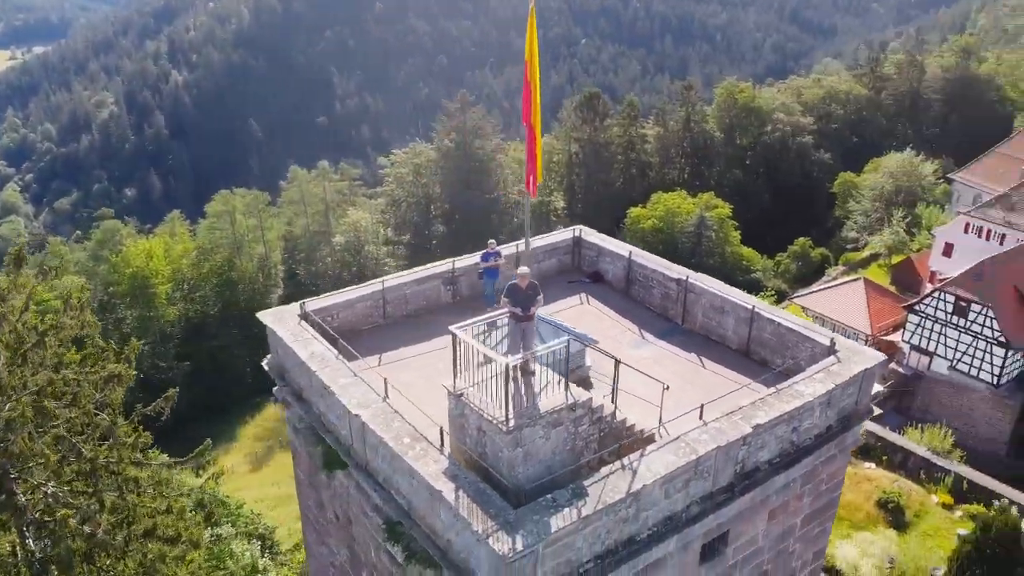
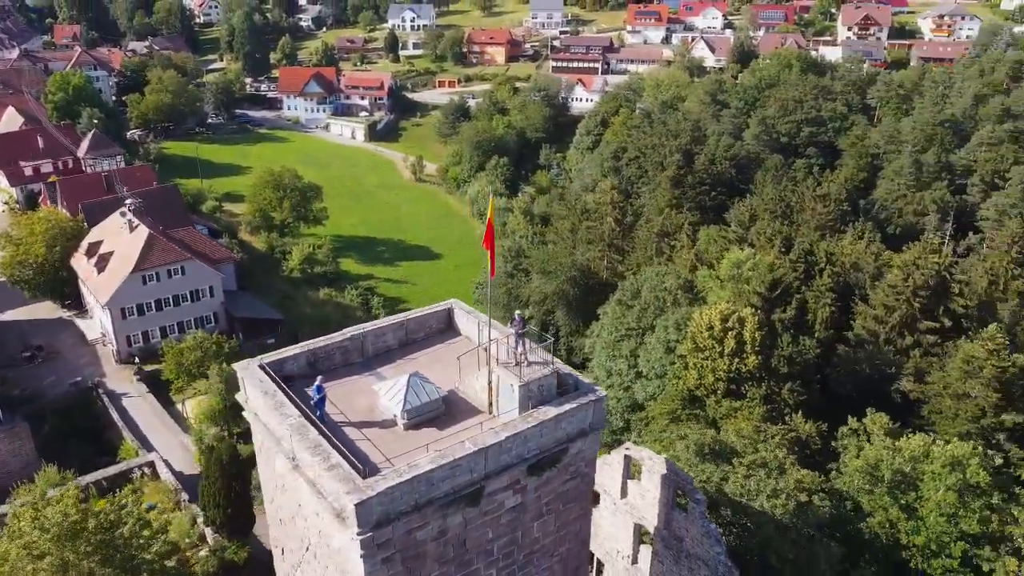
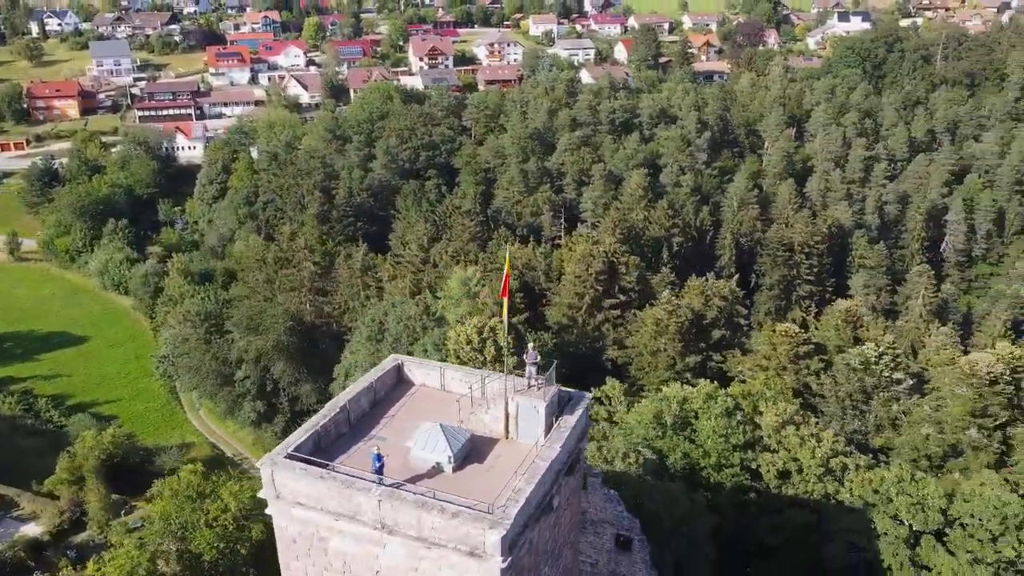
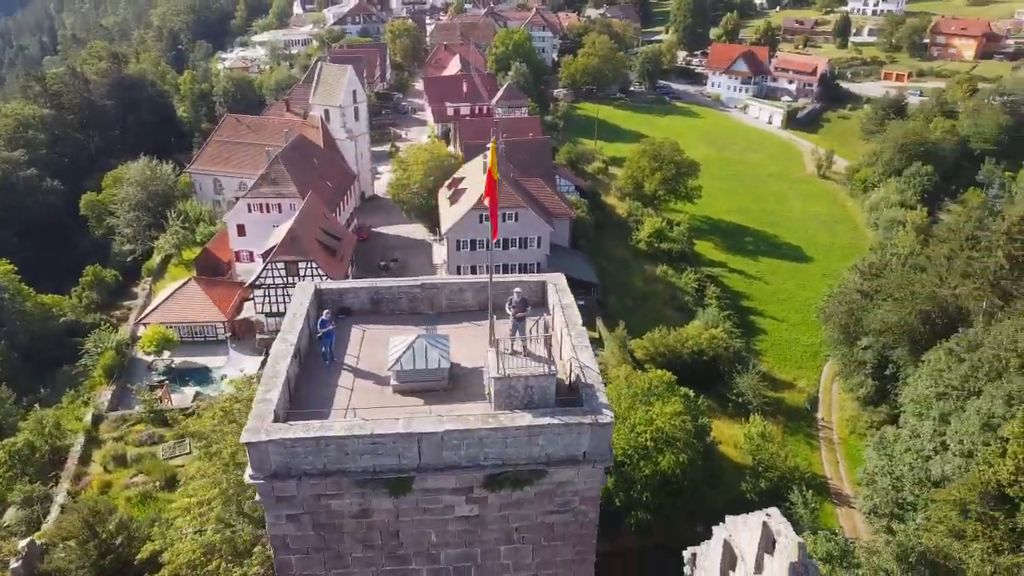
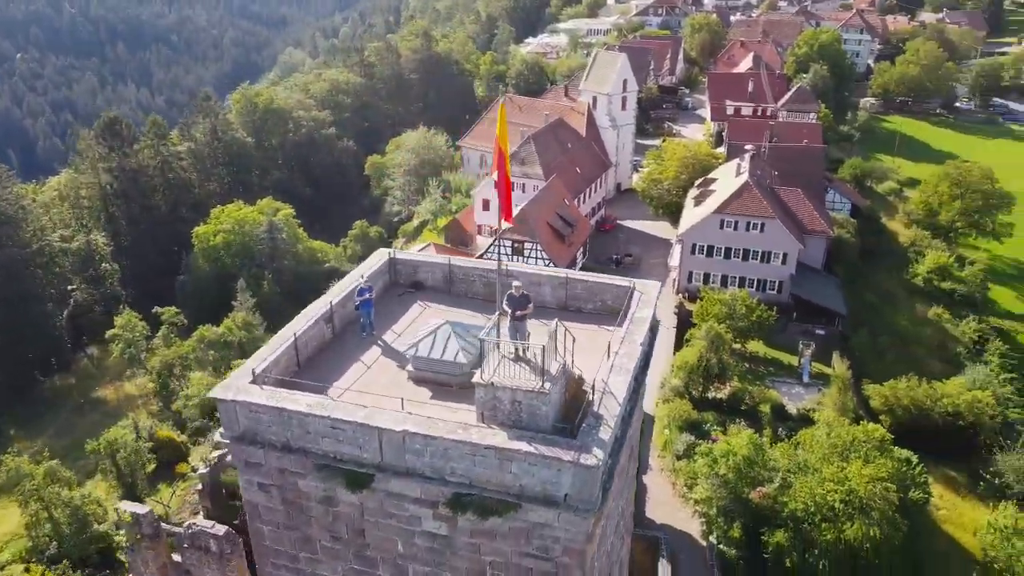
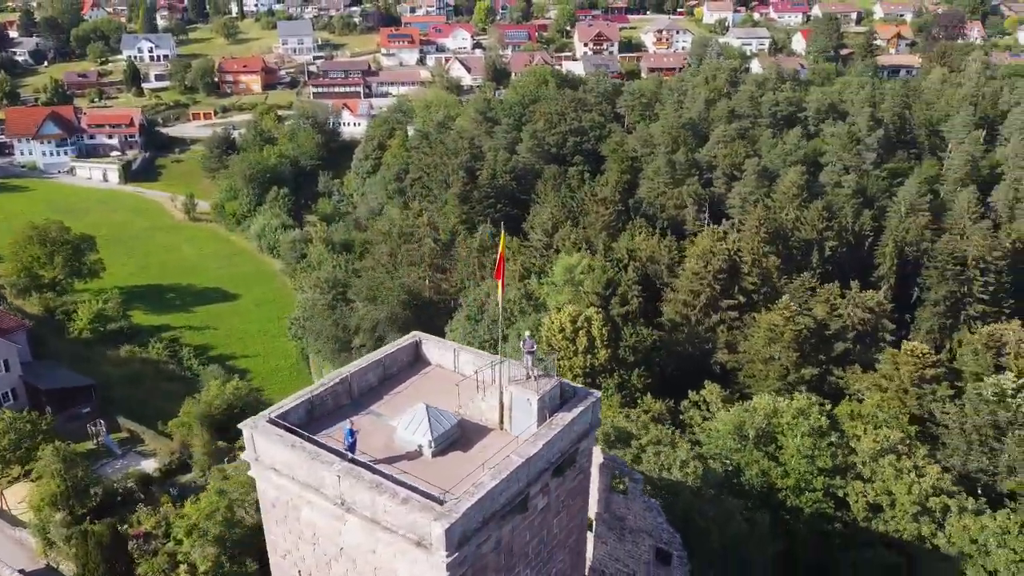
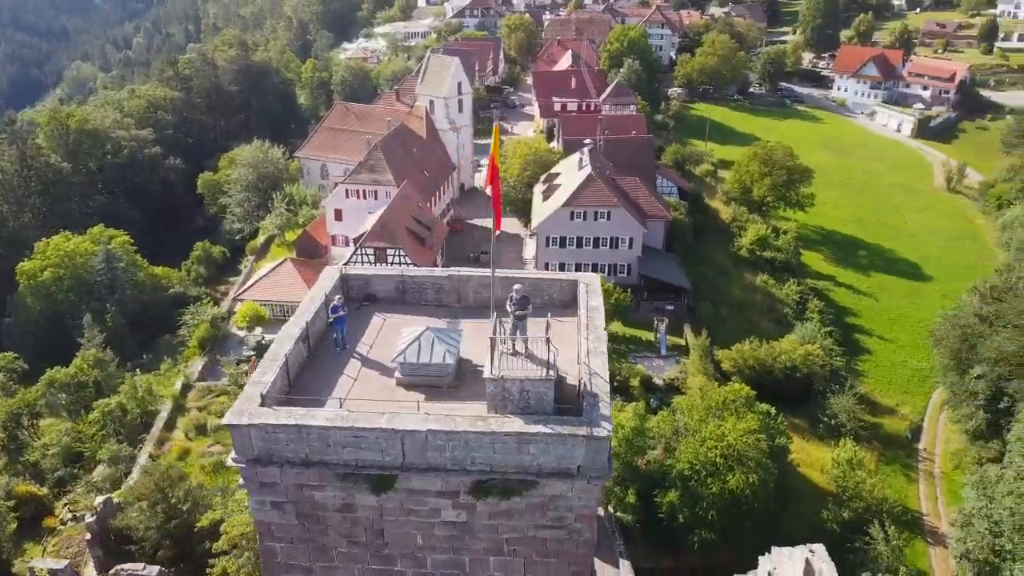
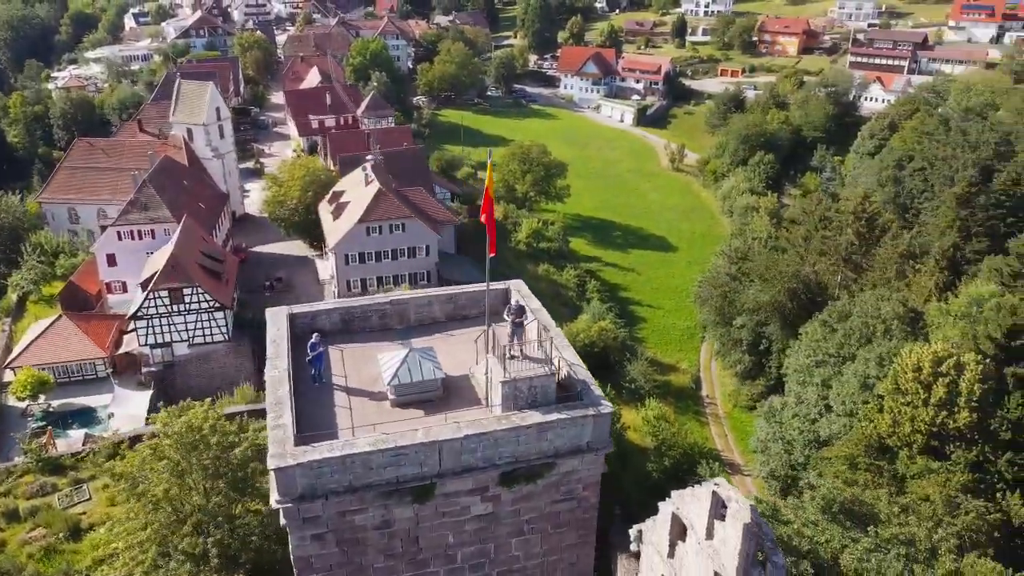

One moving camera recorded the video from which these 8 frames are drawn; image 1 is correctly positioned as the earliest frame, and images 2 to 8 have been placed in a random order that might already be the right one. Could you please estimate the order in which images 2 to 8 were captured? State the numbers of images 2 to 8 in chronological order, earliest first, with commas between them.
5, 7, 4, 8, 2, 6, 3
